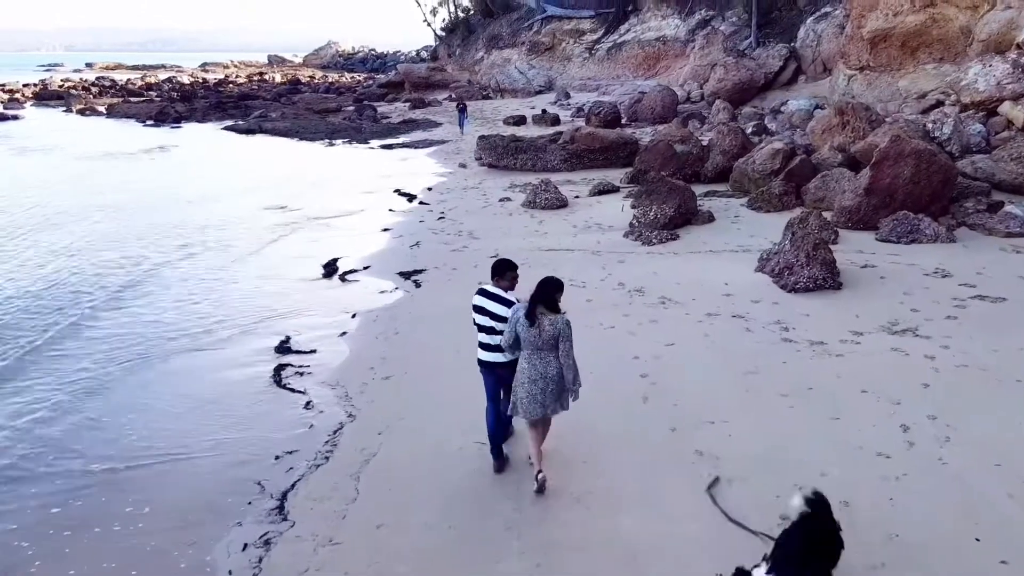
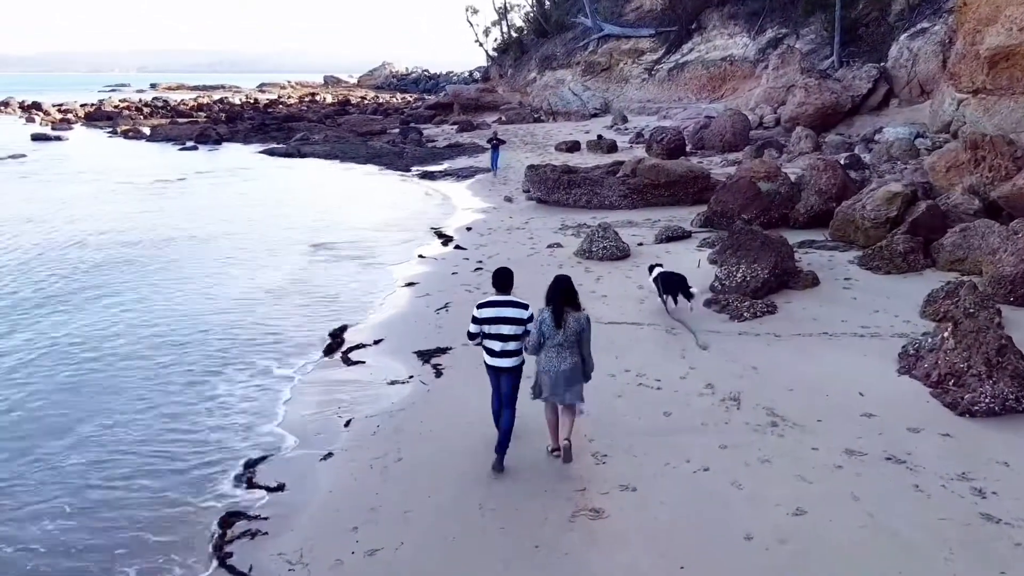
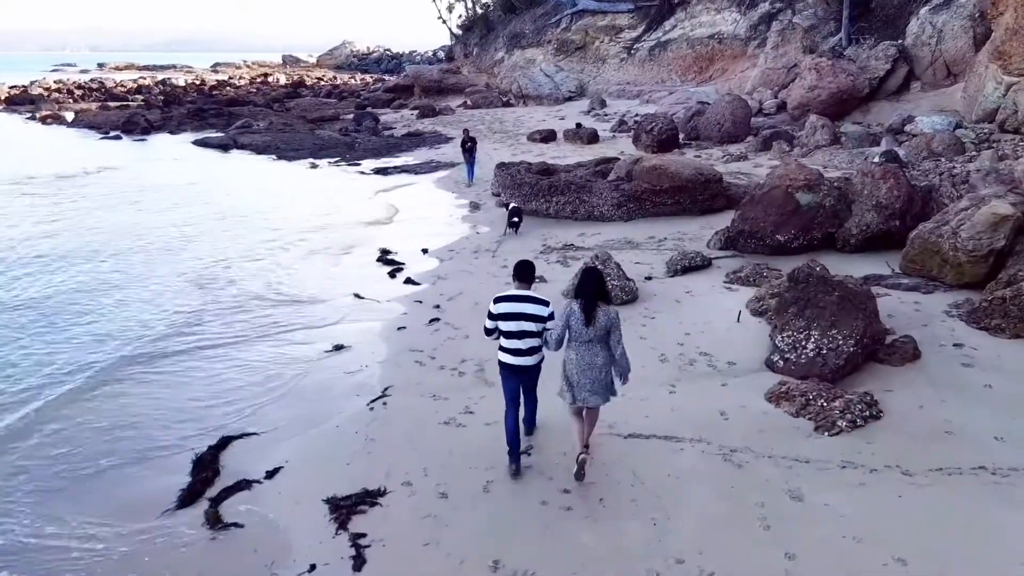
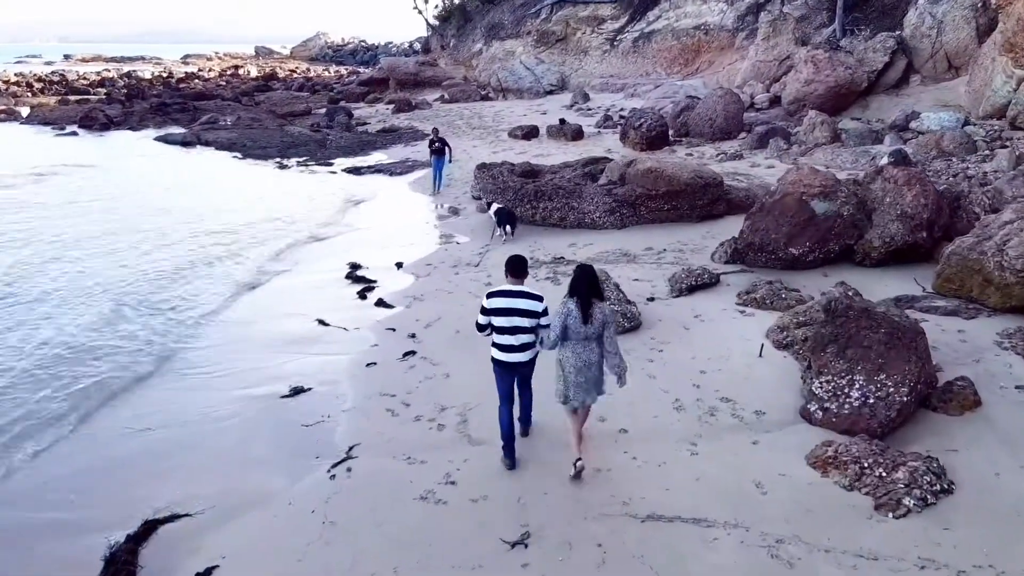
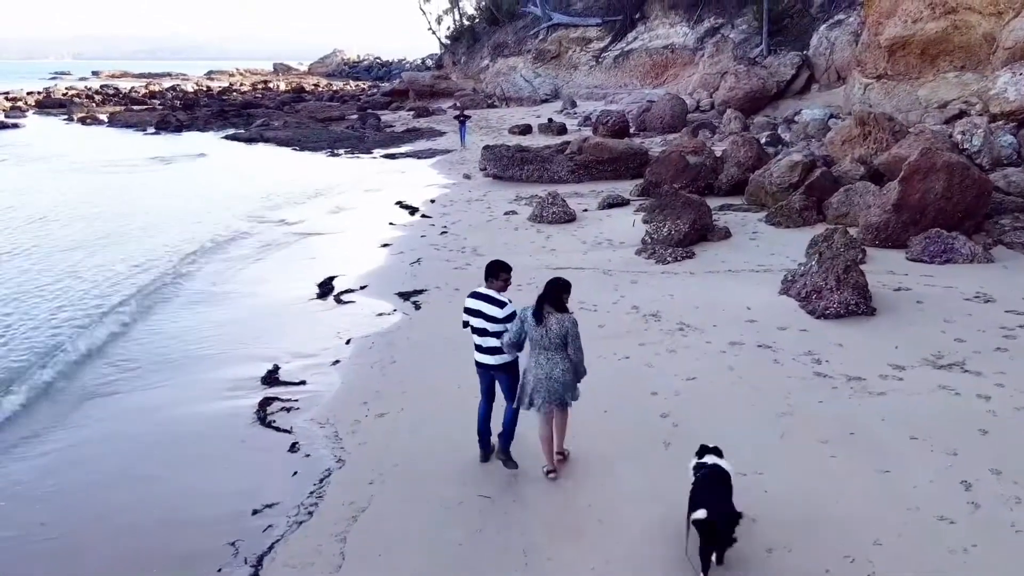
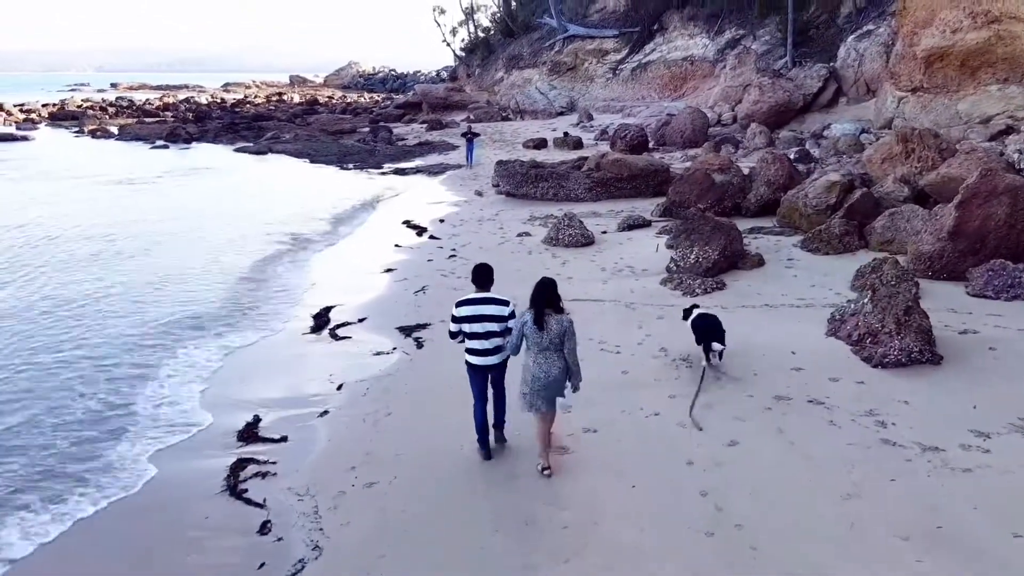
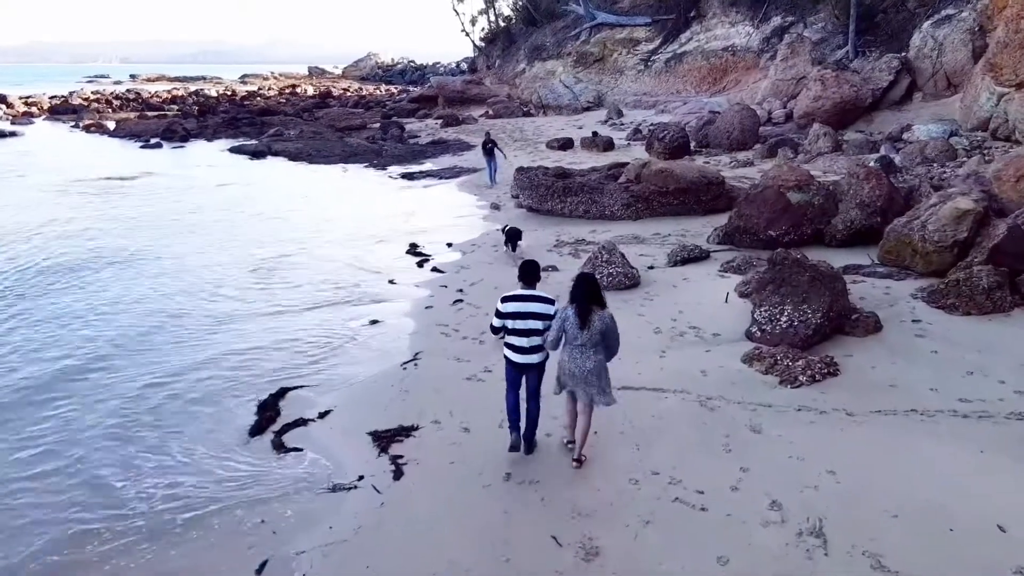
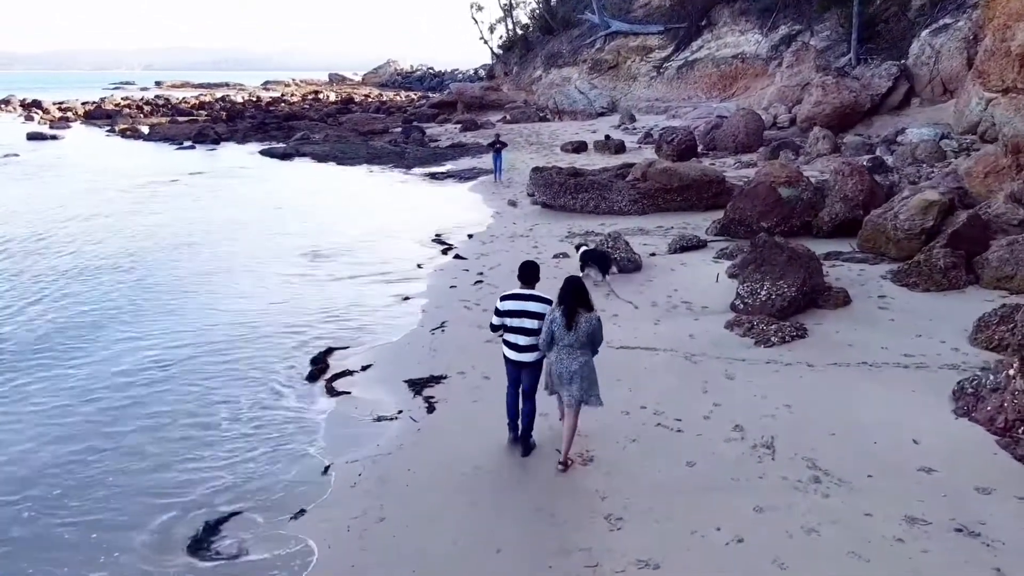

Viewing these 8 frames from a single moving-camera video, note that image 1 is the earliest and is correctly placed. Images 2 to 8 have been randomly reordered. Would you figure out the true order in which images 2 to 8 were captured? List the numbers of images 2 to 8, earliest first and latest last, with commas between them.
5, 6, 2, 8, 7, 3, 4
